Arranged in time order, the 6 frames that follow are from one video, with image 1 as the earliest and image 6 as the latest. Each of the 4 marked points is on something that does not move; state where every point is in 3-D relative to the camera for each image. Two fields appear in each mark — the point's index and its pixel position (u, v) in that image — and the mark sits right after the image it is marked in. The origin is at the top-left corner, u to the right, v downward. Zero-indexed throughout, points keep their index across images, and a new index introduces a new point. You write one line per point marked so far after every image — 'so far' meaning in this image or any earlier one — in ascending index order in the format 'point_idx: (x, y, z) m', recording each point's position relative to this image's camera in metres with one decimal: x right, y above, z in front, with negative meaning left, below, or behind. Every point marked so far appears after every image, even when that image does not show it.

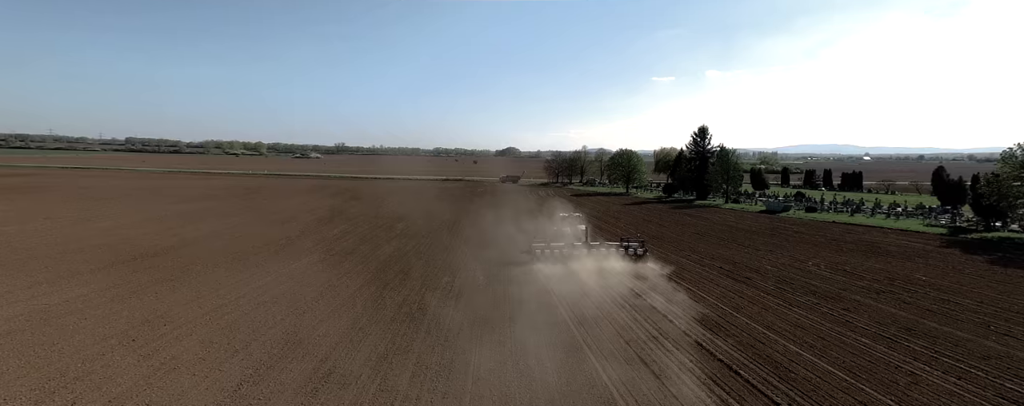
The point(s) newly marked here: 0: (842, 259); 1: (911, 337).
0: (+14.2, -2.4, +19.2) m
1: (+9.1, -3.1, +10.2) m
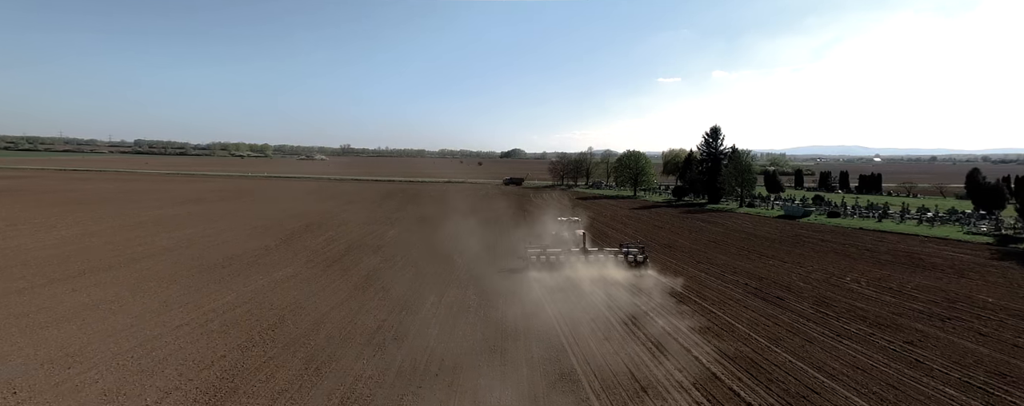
0: (+14.1, -2.7, +16.9) m
1: (+8.9, -3.3, +8.0) m
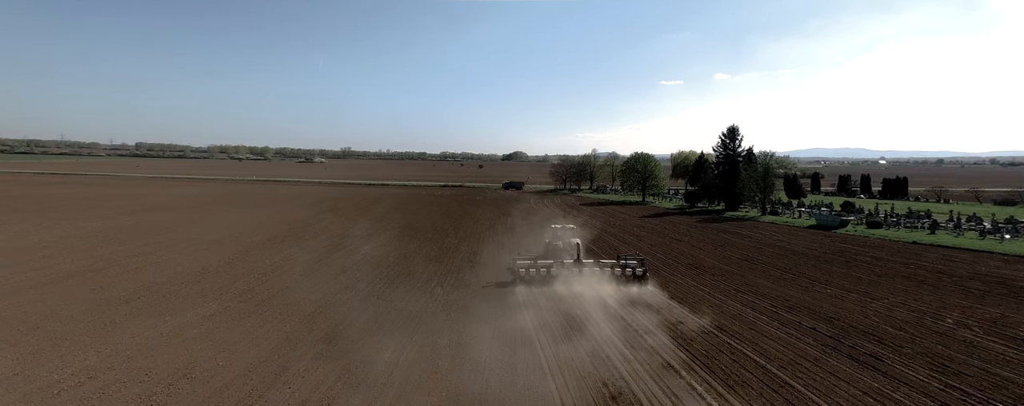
0: (+13.8, -3.1, +12.8) m
1: (+8.6, -3.7, +3.9) m
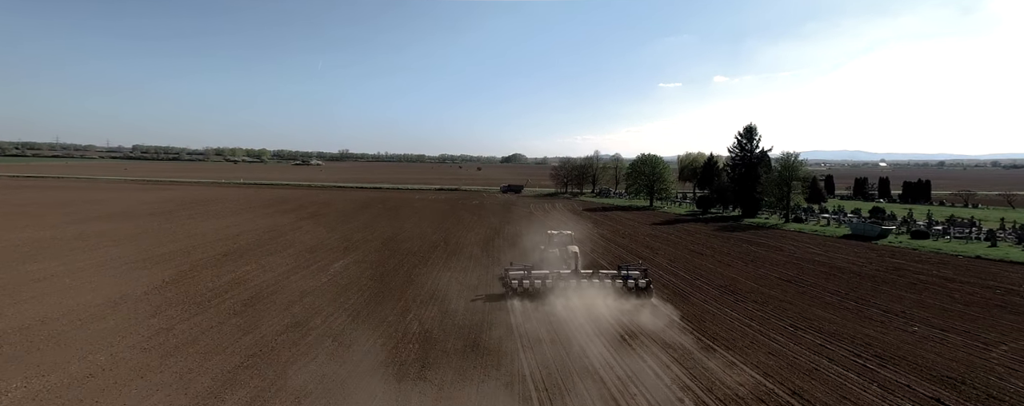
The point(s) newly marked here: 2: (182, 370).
0: (+13.7, -3.5, +9.2) m
1: (+8.5, -4.0, +0.3) m
2: (-7.1, -3.6, +9.6) m
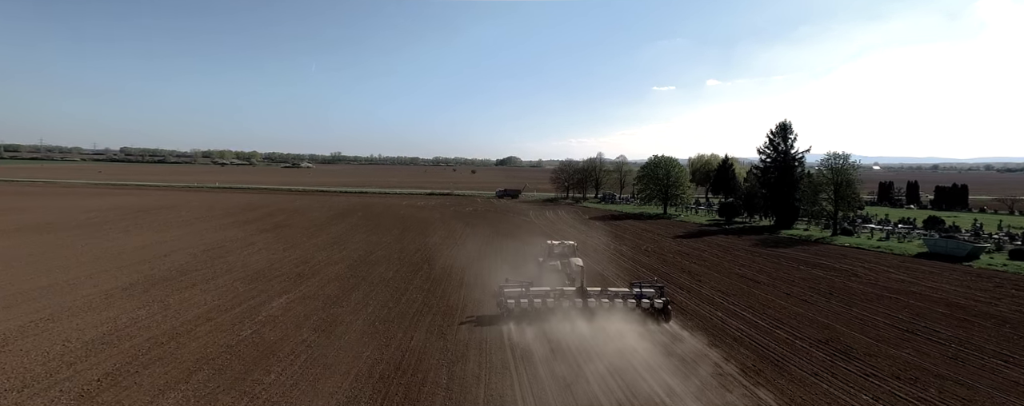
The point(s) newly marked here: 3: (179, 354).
0: (+13.9, -3.9, +3.8) m
1: (+8.9, -4.4, -5.1) m
2: (-6.9, -4.1, +4.0) m
3: (-8.1, -3.6, +10.9) m
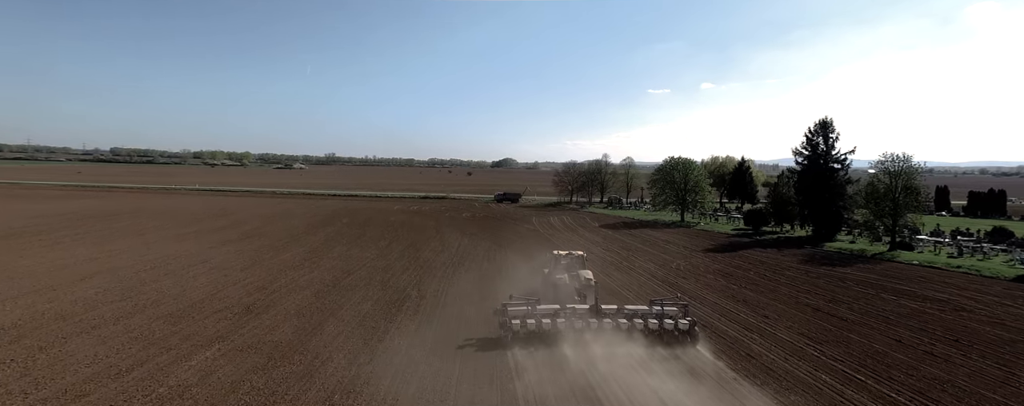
0: (+14.5, -4.3, -0.4) m
1: (+9.5, -4.7, -9.5) m
2: (-6.3, -4.4, -0.5) m
3: (-7.6, -4.0, +6.4) m
